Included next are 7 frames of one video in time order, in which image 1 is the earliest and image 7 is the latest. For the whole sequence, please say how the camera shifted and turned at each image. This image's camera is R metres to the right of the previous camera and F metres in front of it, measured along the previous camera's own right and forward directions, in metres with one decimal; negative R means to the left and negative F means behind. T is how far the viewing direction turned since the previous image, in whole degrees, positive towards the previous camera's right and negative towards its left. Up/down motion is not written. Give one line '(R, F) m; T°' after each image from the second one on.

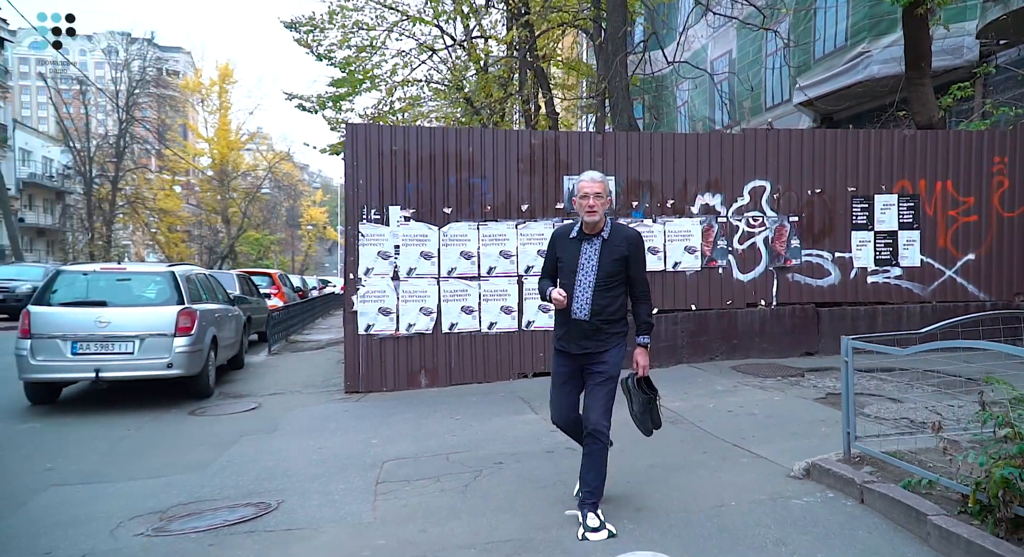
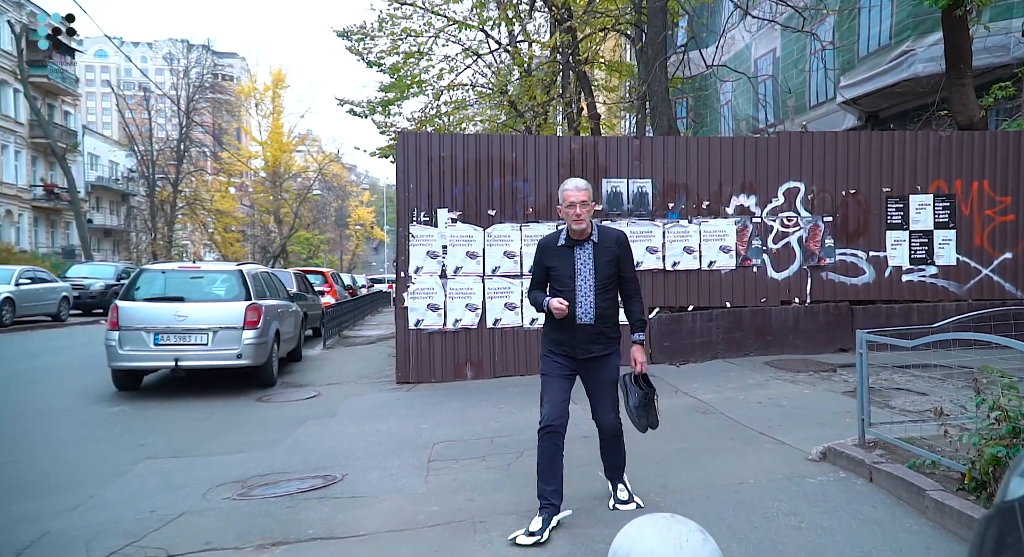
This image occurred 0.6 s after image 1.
(0.0, -0.5) m; -3°
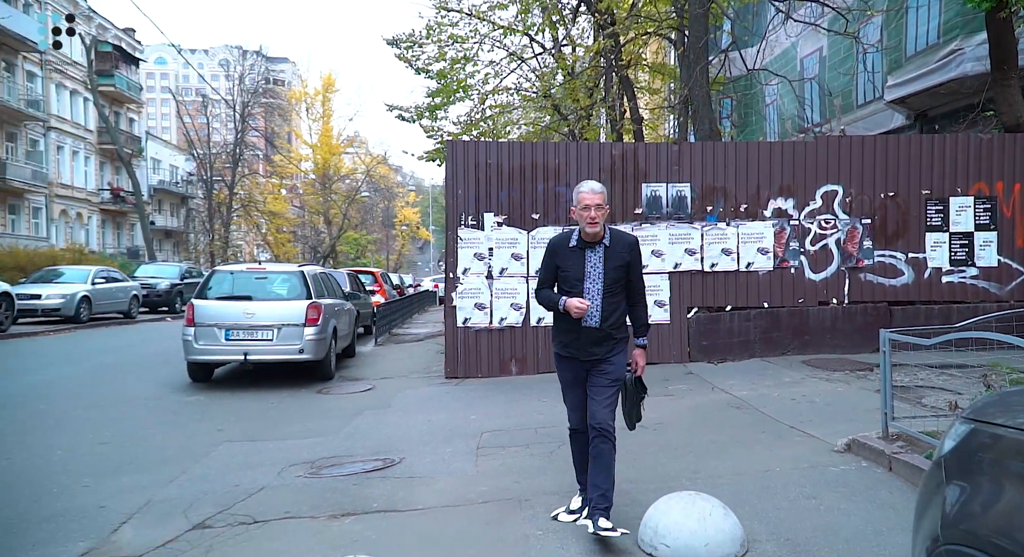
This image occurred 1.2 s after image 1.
(0.0, -0.5) m; -3°
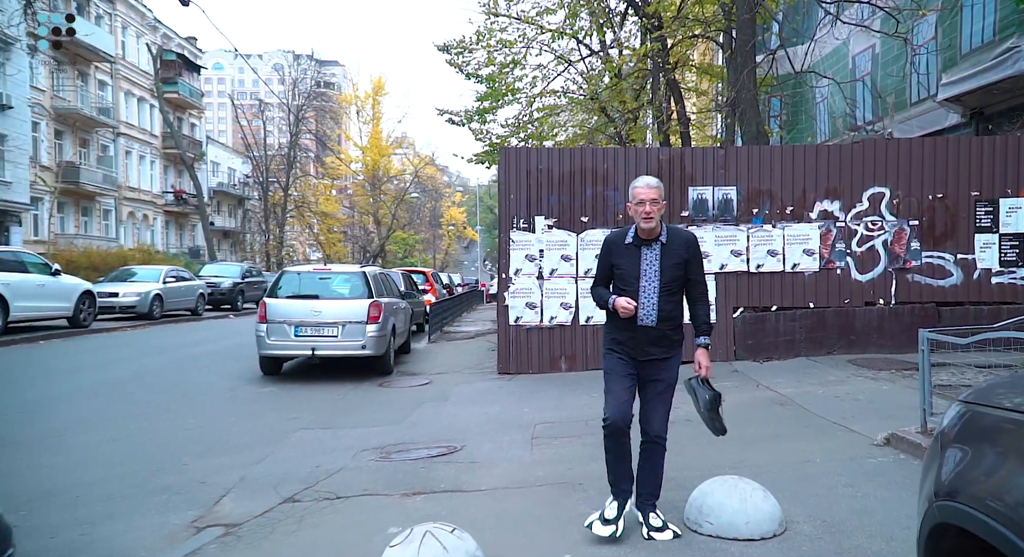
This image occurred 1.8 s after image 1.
(-0.1, -0.4) m; -3°
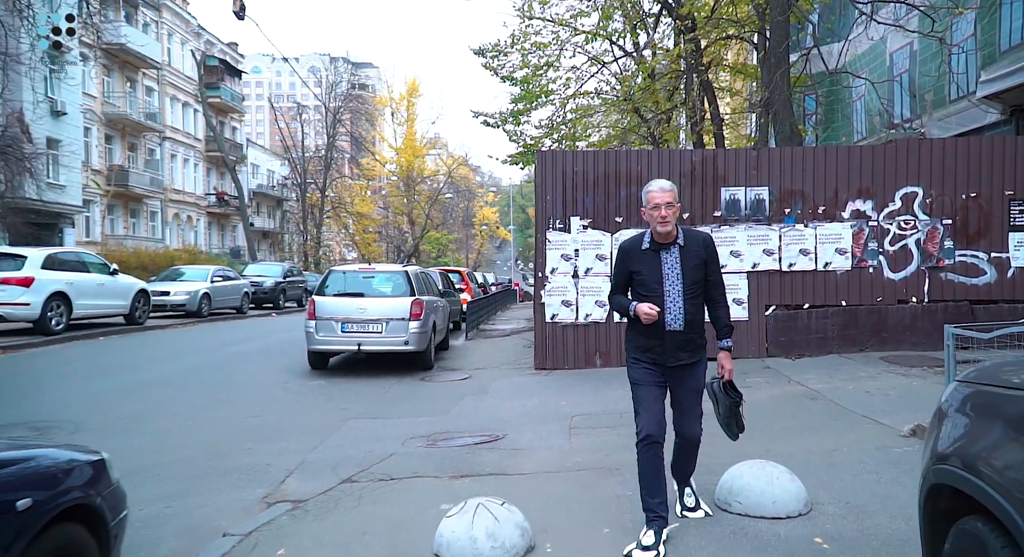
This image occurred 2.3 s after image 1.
(-0.1, -0.3) m; -2°
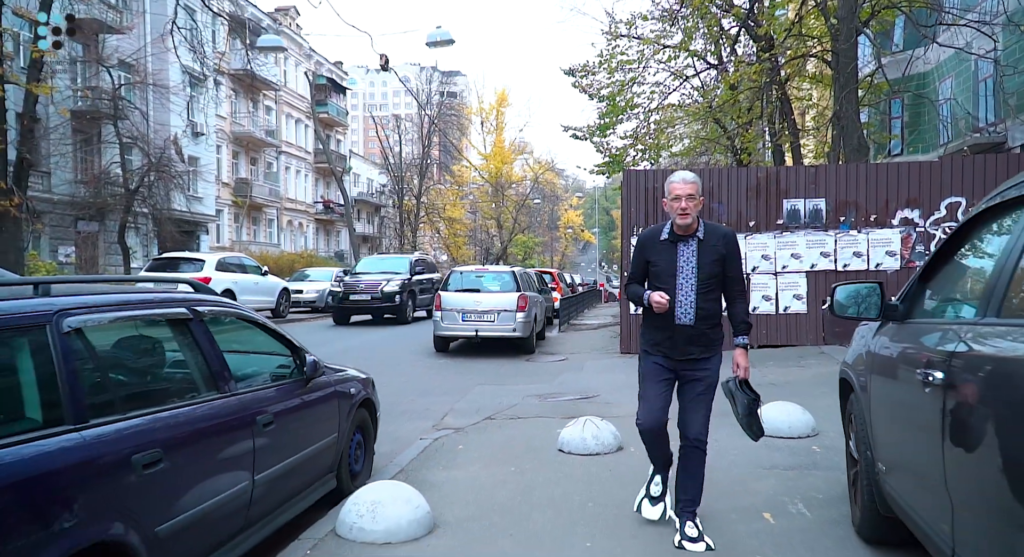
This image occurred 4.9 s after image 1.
(-0.1, -2.0) m; -6°
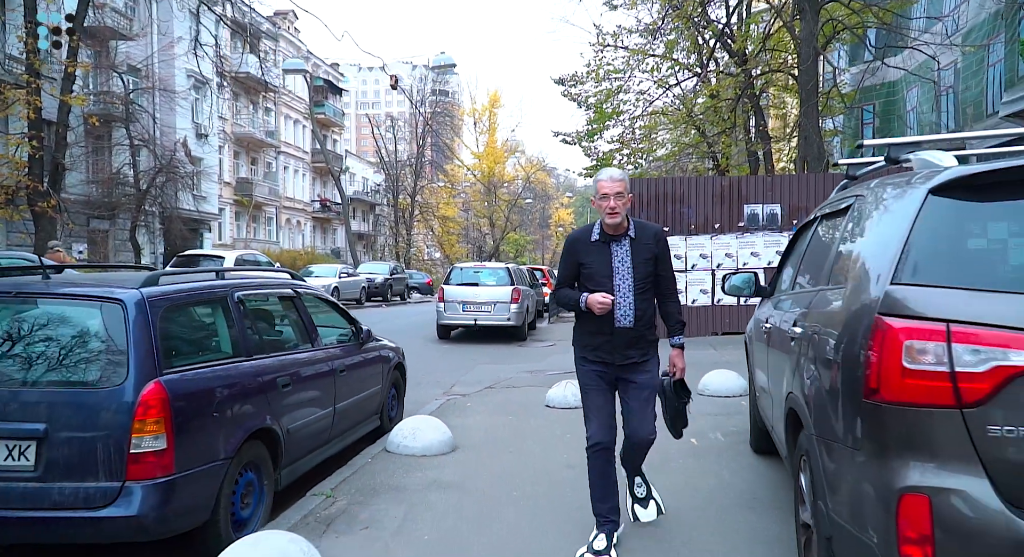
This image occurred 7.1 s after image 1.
(-0.1, -1.6) m; +1°
